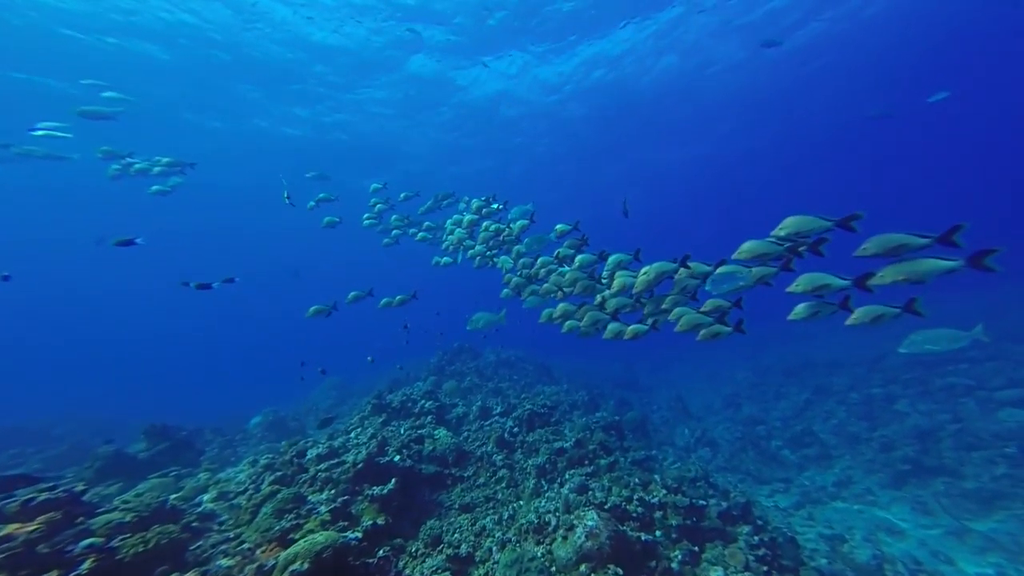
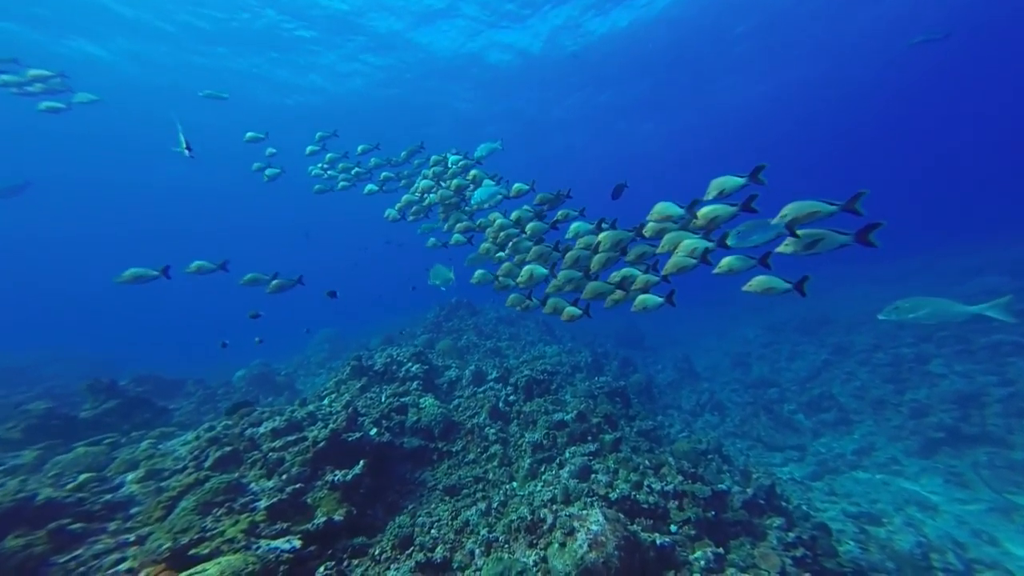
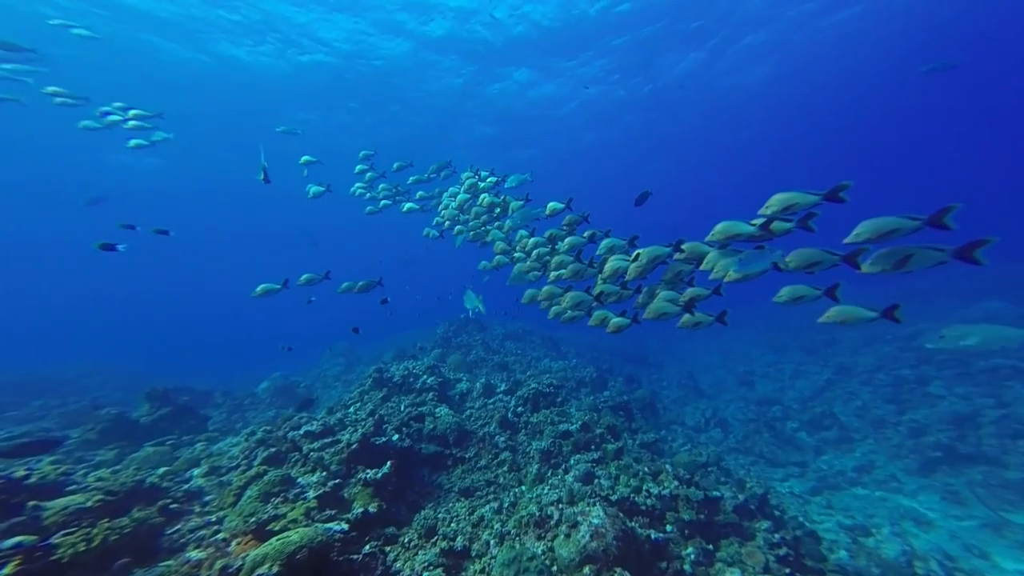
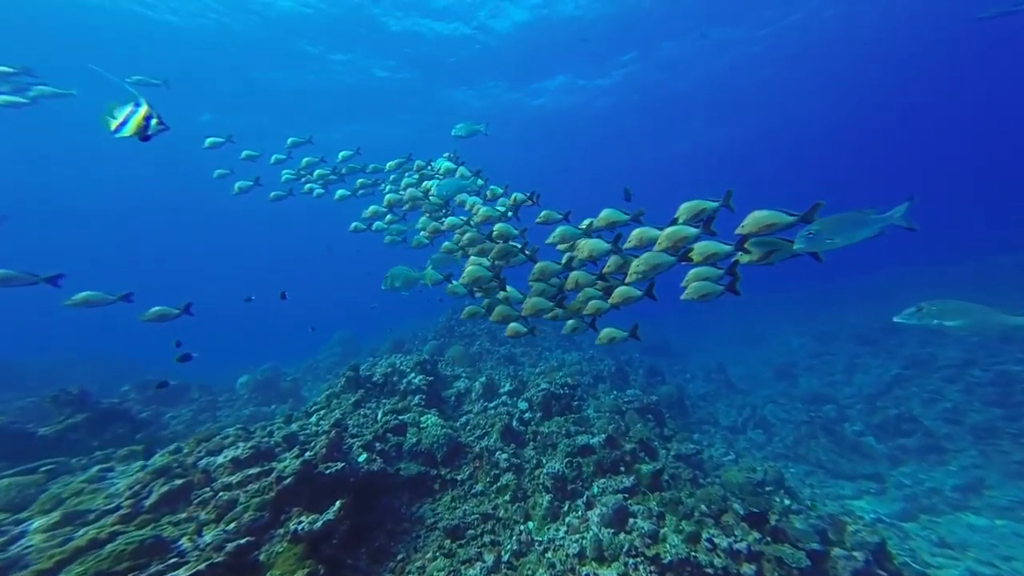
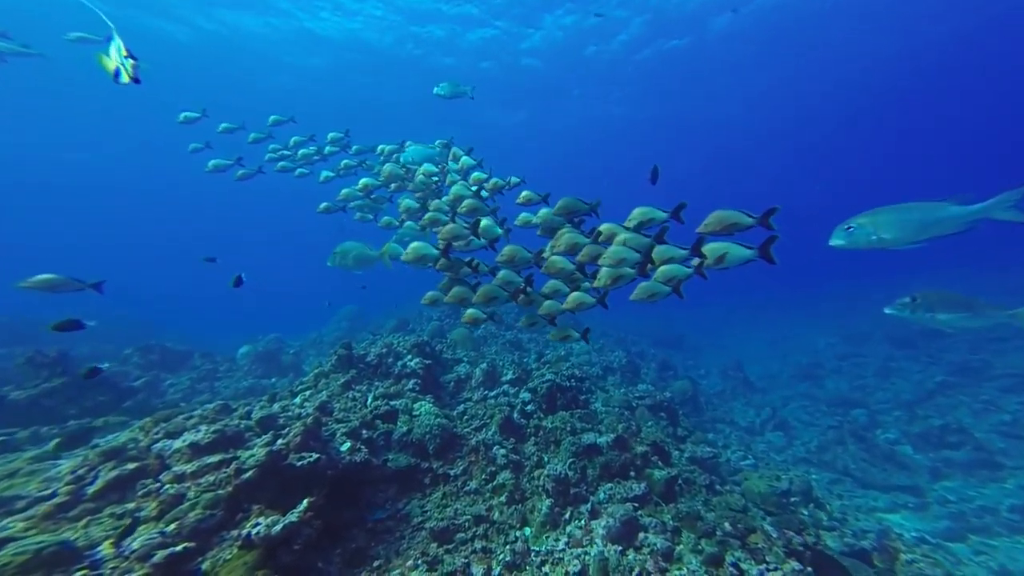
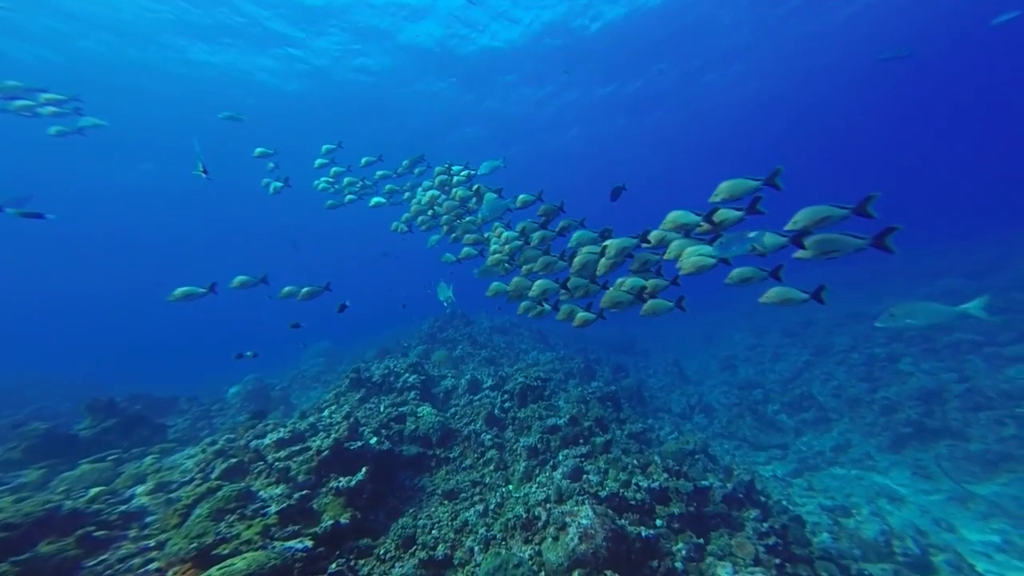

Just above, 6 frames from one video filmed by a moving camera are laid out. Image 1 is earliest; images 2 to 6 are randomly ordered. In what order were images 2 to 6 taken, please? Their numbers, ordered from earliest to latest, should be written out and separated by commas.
3, 6, 2, 4, 5
